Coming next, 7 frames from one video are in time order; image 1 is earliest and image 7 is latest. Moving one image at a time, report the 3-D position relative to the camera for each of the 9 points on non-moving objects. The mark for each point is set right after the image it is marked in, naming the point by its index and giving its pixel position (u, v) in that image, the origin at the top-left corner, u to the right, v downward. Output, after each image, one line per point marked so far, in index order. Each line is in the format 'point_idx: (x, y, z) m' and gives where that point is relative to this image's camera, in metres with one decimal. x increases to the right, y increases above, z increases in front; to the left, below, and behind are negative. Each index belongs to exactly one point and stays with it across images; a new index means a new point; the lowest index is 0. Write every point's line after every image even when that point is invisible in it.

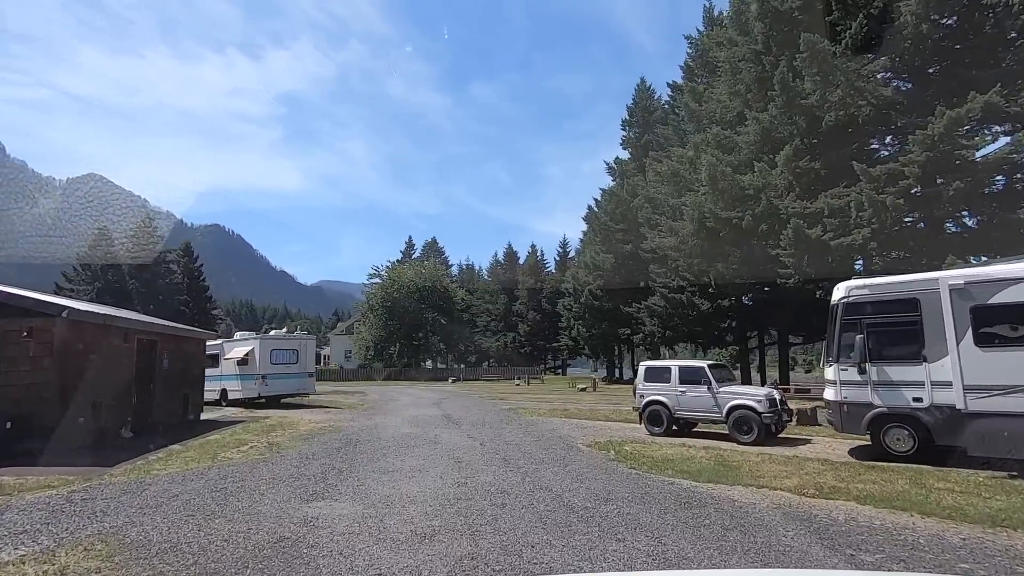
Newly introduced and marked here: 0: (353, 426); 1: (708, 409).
0: (-4.6, -4.1, +16.1) m
1: (+4.4, -2.8, +12.5) m
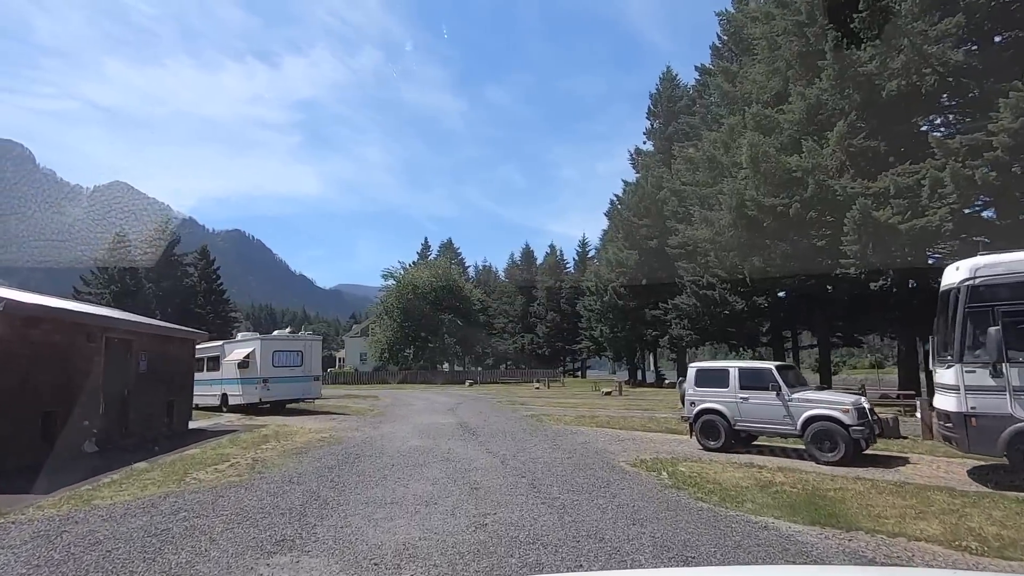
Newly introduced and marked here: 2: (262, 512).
0: (-4.0, -3.9, +14.1) m
1: (+5.0, -2.5, +10.3) m
2: (-3.1, -2.8, +6.9) m
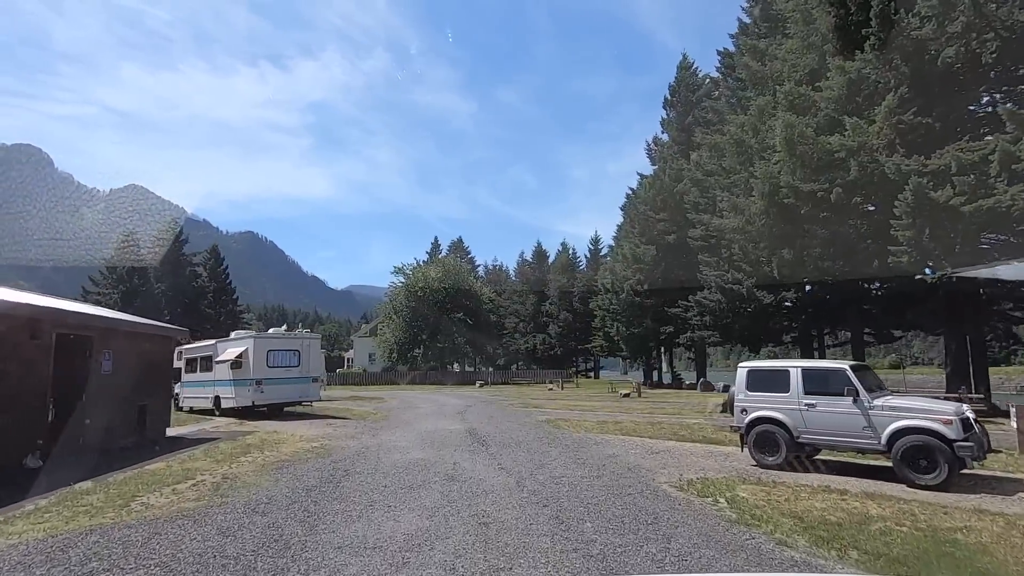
0: (-3.6, -3.6, +12.4) m
1: (+5.2, -2.2, +8.4) m
2: (-2.9, -2.6, +5.2) m
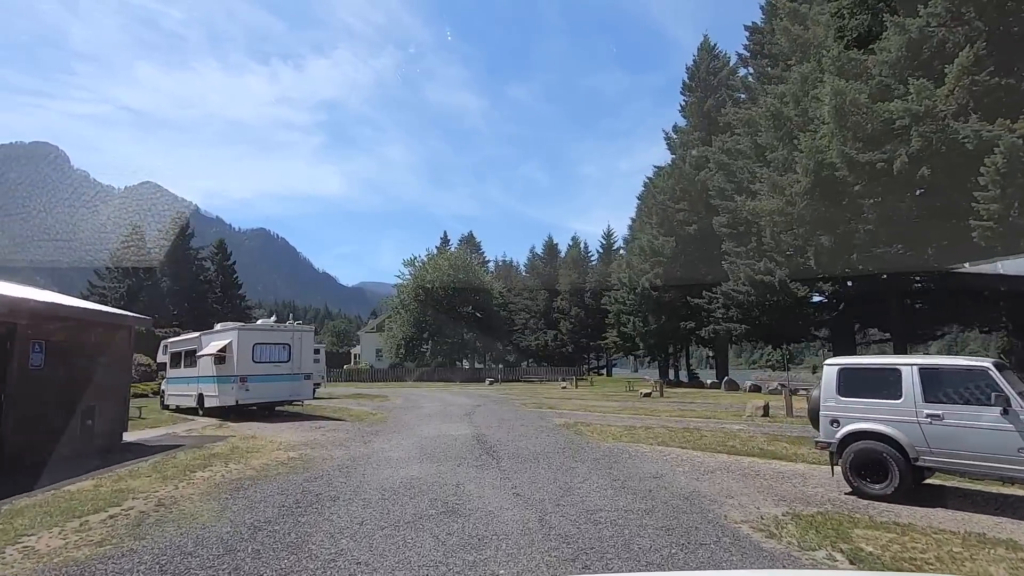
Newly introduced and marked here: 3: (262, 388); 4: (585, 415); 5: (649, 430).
0: (-3.3, -3.2, +10.3) m
1: (+5.4, -1.9, +6.1) m
2: (-2.7, -2.2, +3.0) m
3: (-8.4, -3.3, +18.5) m
4: (+2.5, -4.4, +19.2) m
5: (+3.7, -3.8, +14.7) m
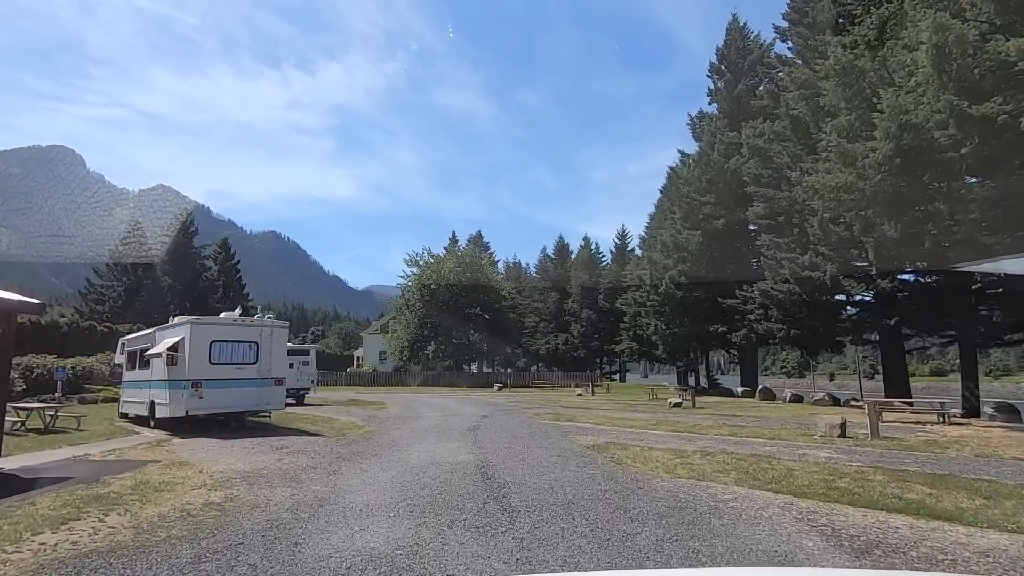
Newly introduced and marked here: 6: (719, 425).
0: (-3.1, -2.8, +6.9) m
1: (+5.6, -1.5, +2.6) m
2: (-2.6, -1.7, -0.4) m
3: (-8.0, -2.9, +15.2) m
4: (+2.9, -4.1, +15.8) m
5: (+4.0, -3.4, +11.2) m
6: (+6.5, -4.3, +17.3) m
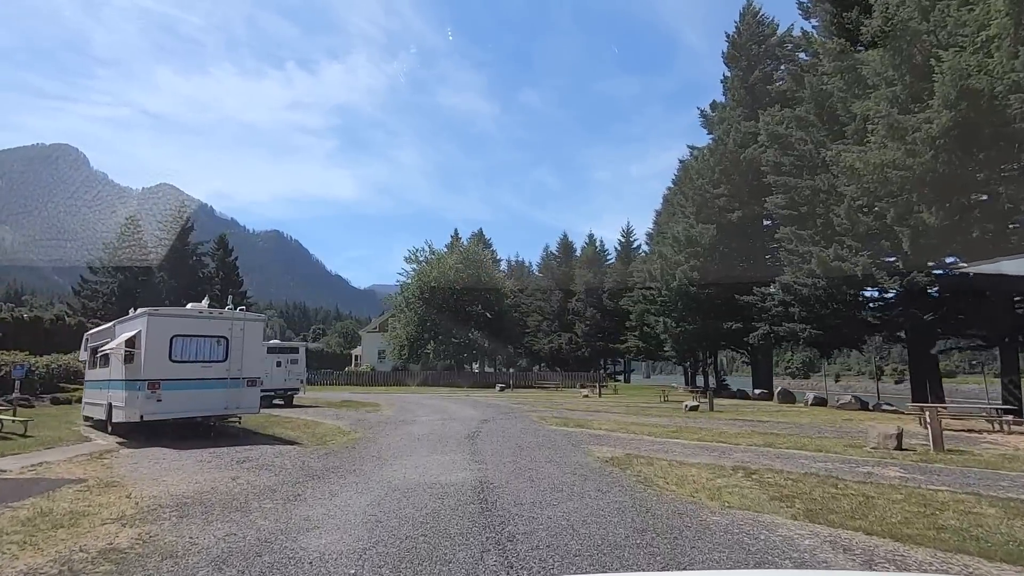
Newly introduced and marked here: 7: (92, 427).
0: (-3.0, -2.5, +5.0) m
1: (+5.7, -1.2, +0.6) m
2: (-2.5, -1.4, -2.3) m
3: (-7.9, -2.6, +13.3) m
4: (+3.0, -3.8, +13.8) m
5: (+4.1, -3.2, +9.2) m
6: (+6.6, -4.0, +15.3) m
7: (-12.4, -4.1, +16.3) m
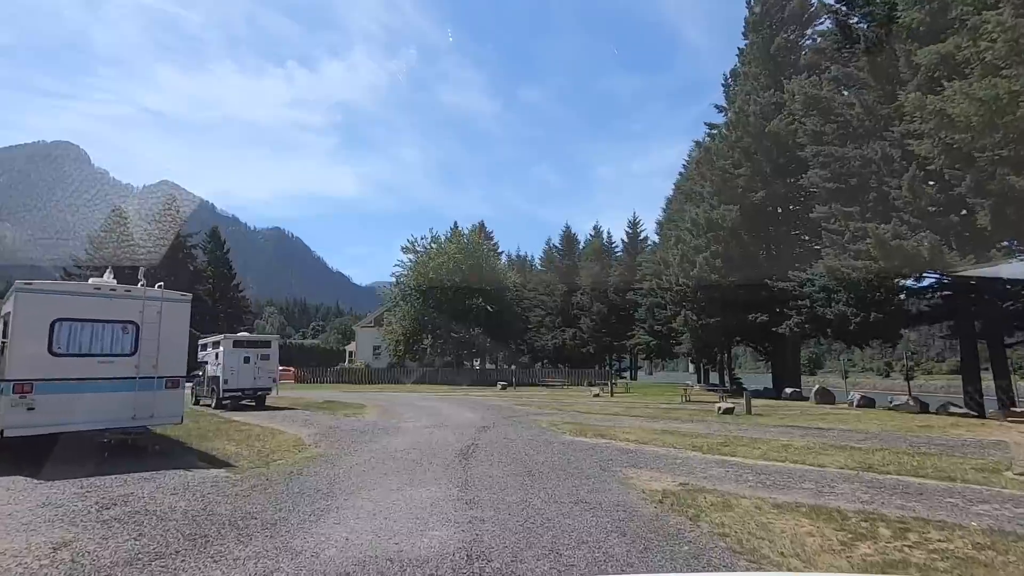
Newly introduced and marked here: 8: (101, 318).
0: (-2.9, -2.0, +1.5) m
1: (+5.8, -0.7, -2.9) m
2: (-2.5, -0.9, -5.8) m
3: (-7.8, -2.0, +9.8) m
4: (+3.2, -3.2, +10.3) m
5: (+4.2, -2.6, +5.7) m
6: (+6.8, -3.4, +11.8) m
7: (-12.2, -3.5, +12.8) m
8: (-7.5, -0.5, +10.1) m
